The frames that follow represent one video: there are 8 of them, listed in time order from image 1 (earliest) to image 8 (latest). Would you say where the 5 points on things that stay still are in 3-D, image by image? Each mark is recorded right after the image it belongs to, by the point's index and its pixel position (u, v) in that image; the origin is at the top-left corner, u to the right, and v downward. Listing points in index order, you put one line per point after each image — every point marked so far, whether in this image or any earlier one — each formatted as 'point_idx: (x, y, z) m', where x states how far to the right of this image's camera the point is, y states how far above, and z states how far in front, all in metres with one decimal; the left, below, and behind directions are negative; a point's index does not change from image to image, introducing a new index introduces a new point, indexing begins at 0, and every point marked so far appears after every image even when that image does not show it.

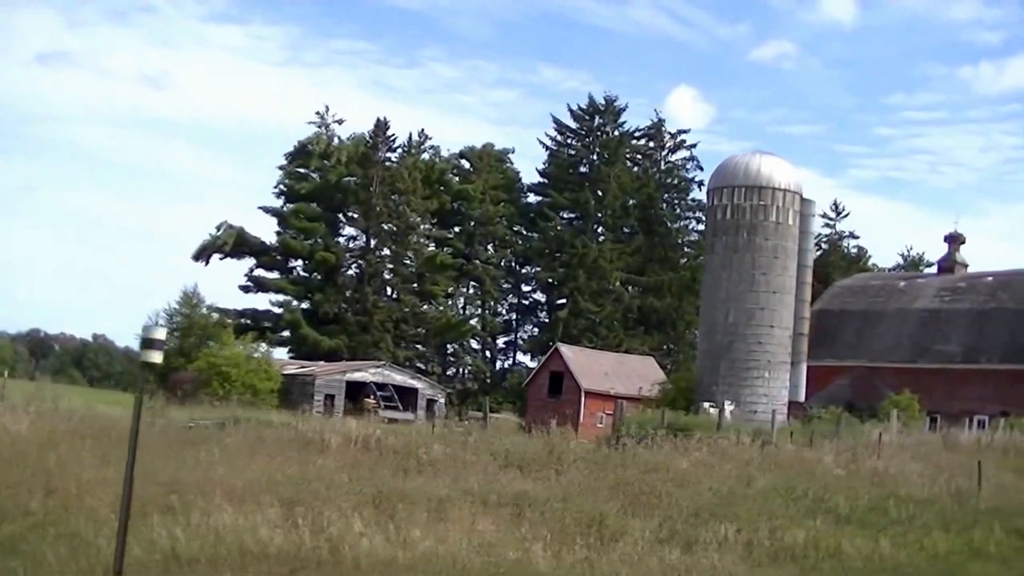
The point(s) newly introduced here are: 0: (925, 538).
0: (+3.5, -2.1, +10.3) m
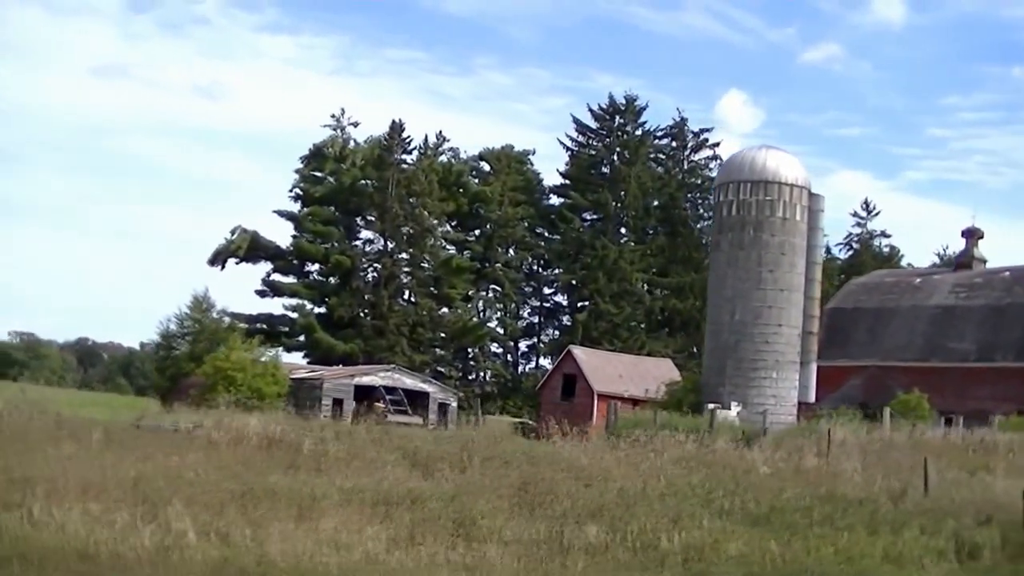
0: (+2.6, -2.0, +9.6) m
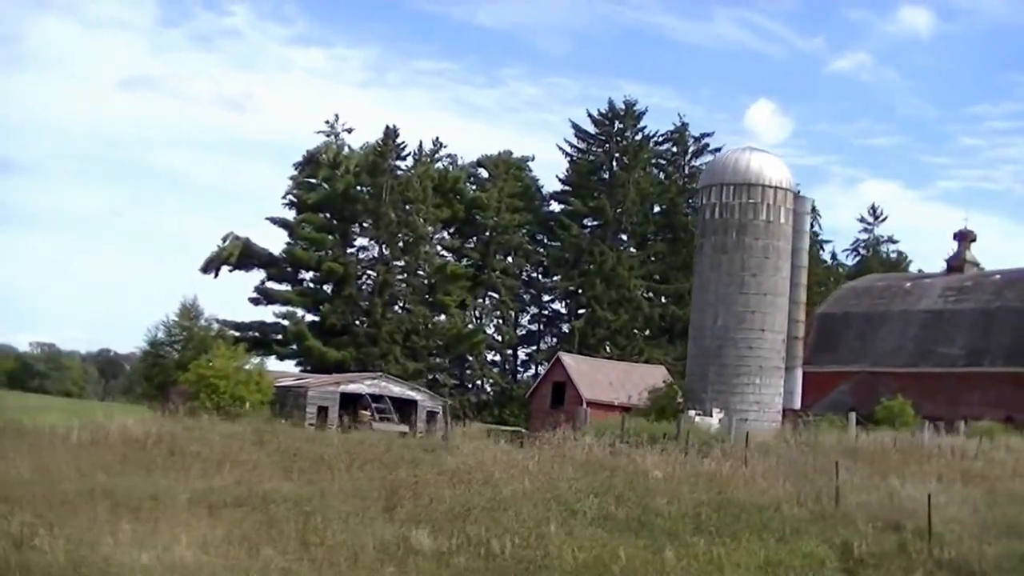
0: (+1.5, -1.9, +9.0) m
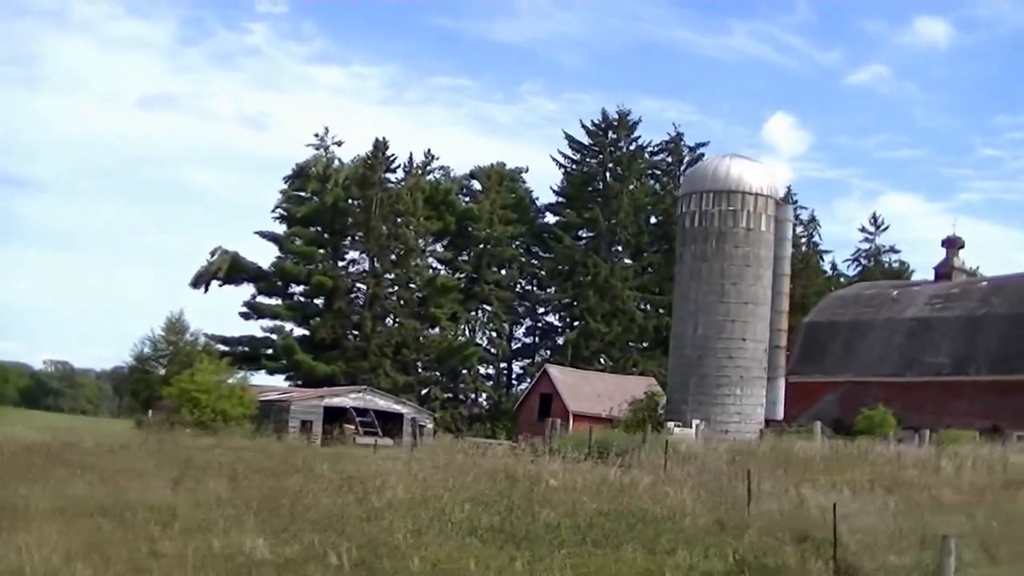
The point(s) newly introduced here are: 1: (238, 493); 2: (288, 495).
0: (+0.6, -1.9, +8.5) m
1: (-2.9, -2.2, +13.0) m
2: (-2.4, -2.2, +12.8) m
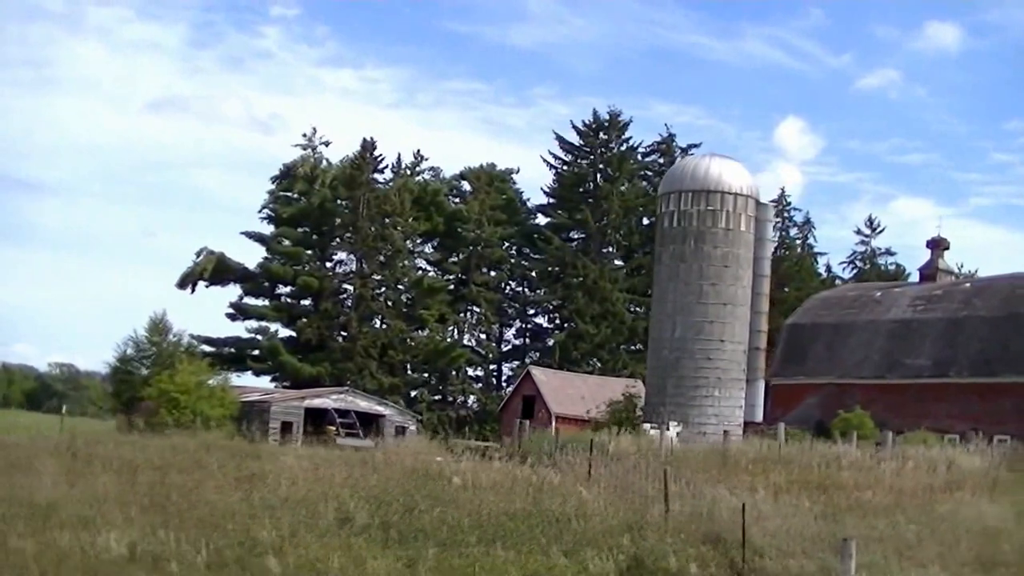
0: (-0.2, -1.8, +8.2) m
1: (-3.7, -2.1, +12.7) m
2: (-3.1, -2.1, +12.5) m
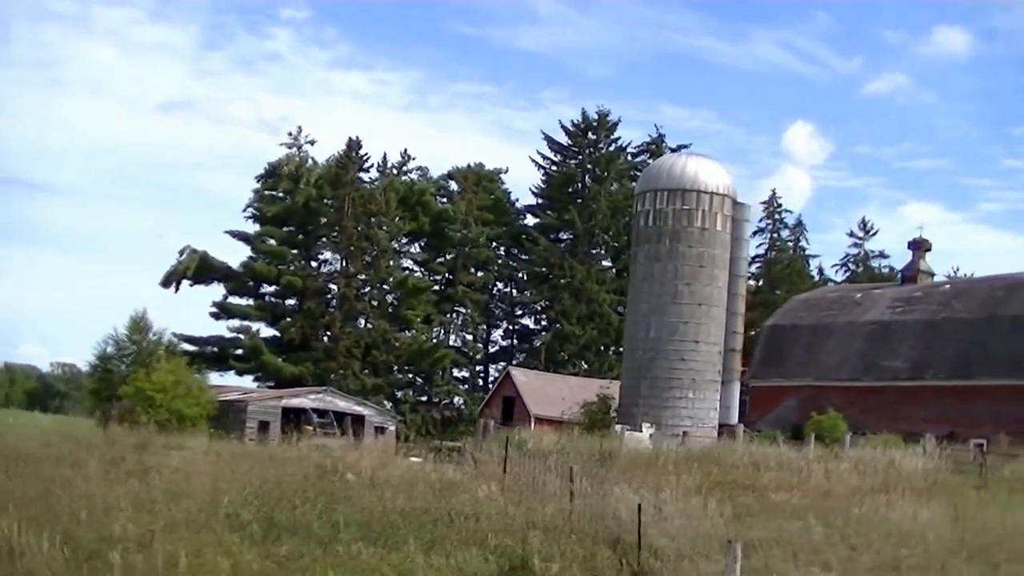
0: (-1.0, -1.7, +7.9) m
1: (-4.4, -2.0, +12.4) m
2: (-3.9, -2.0, +12.2) m
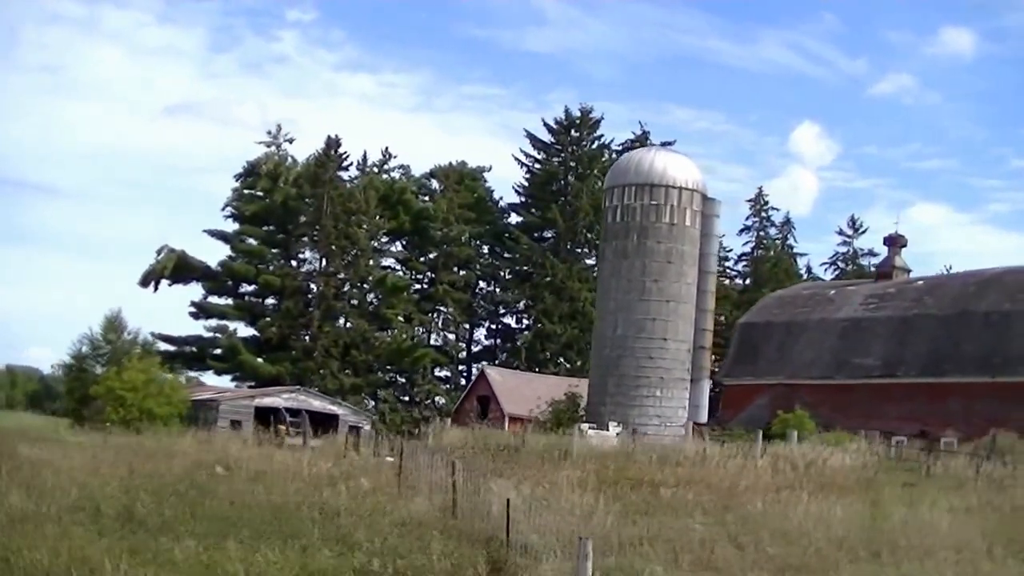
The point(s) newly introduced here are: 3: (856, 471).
0: (-1.9, -1.7, +7.5) m
1: (-5.4, -2.0, +12.0) m
2: (-4.8, -2.0, +11.8) m
3: (+3.8, -2.0, +13.6) m
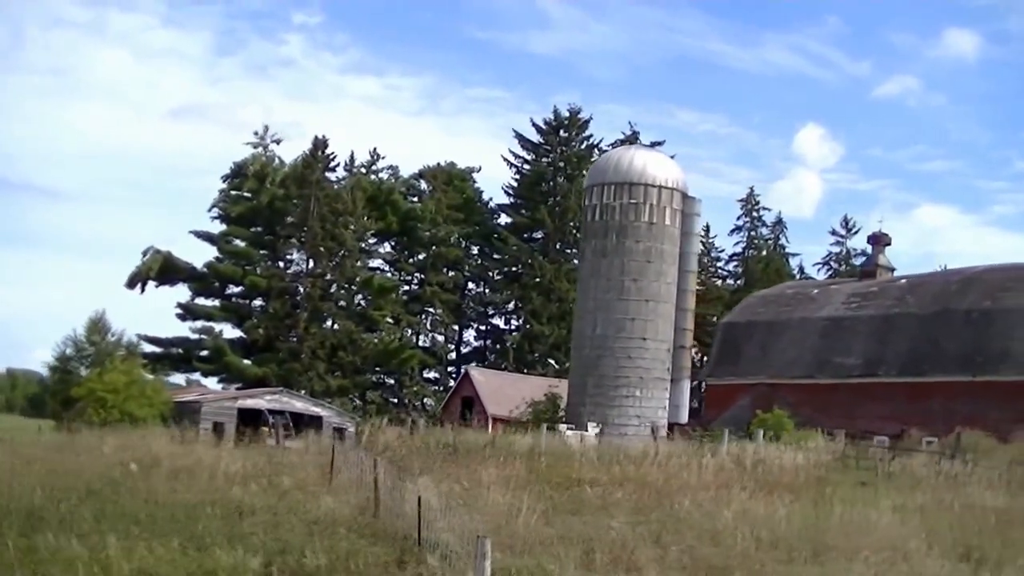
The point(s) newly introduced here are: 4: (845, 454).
0: (-2.5, -1.6, +7.2) m
1: (-5.9, -1.9, +11.8) m
2: (-5.4, -1.9, +11.6) m
3: (+3.3, -2.0, +13.4) m
4: (+4.3, -2.1, +15.7) m
